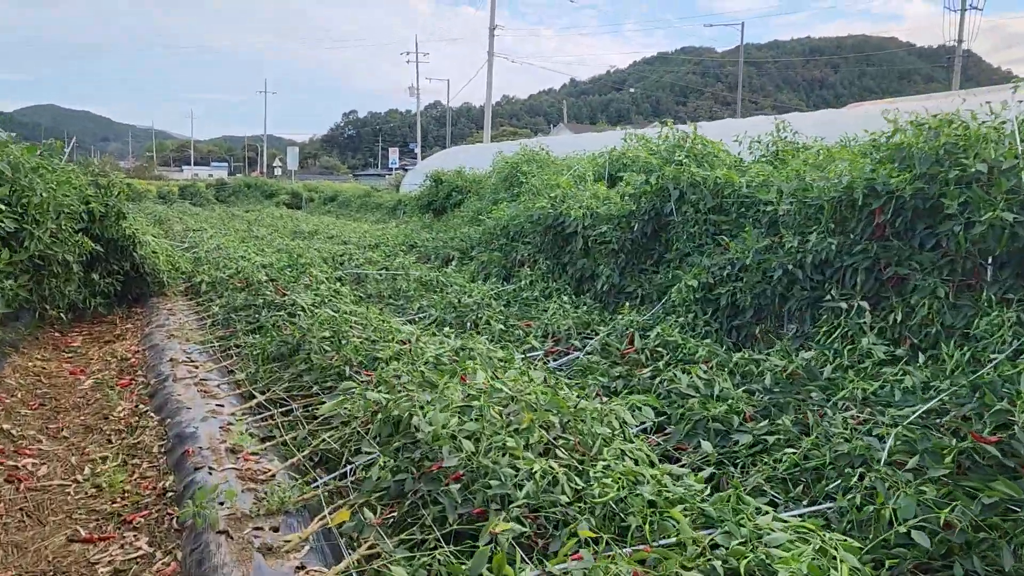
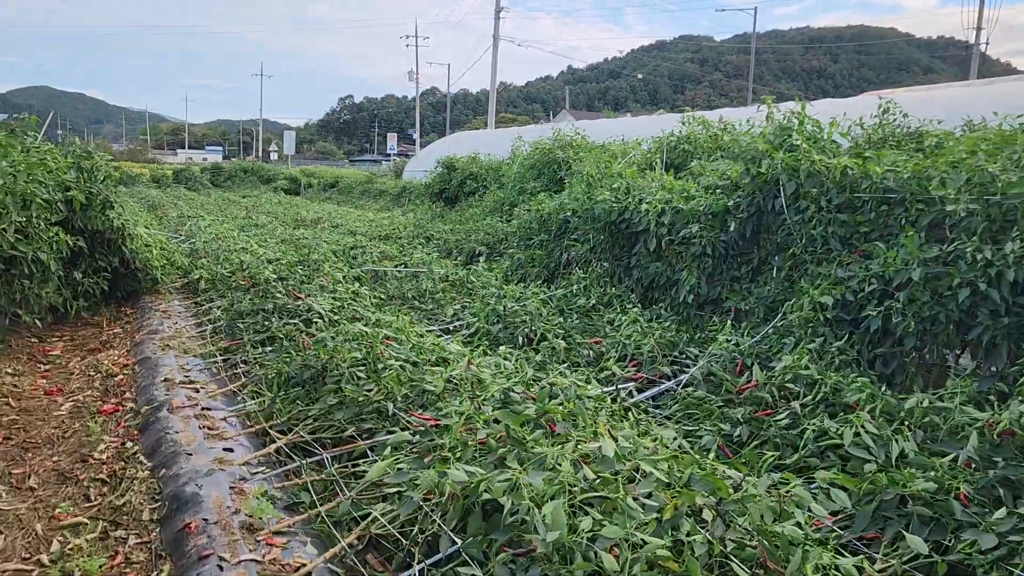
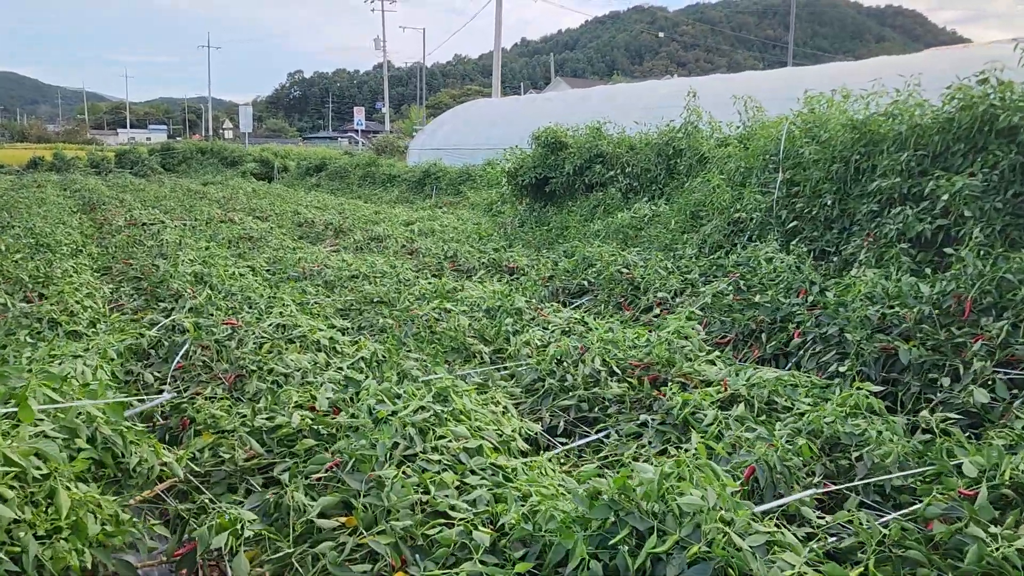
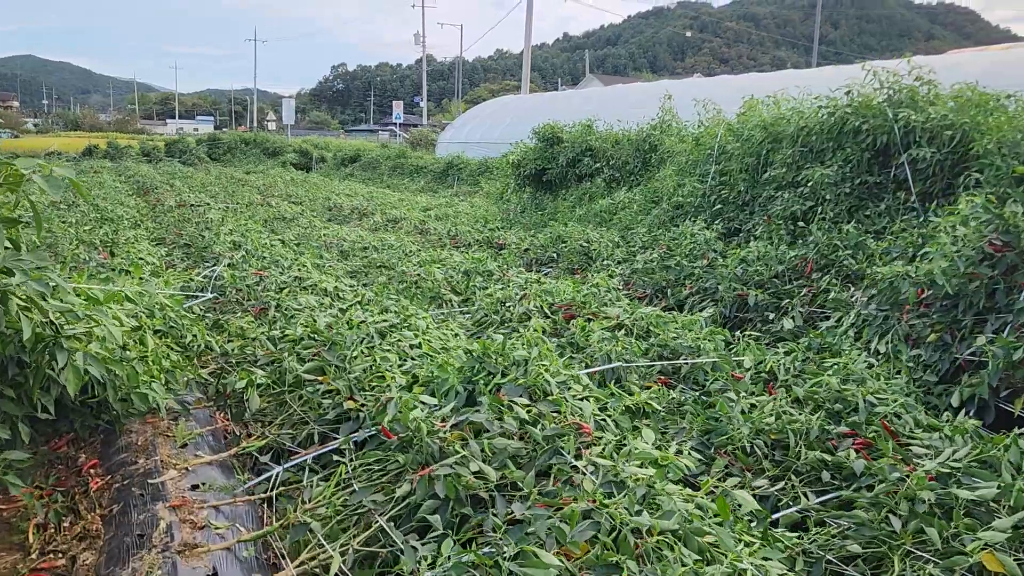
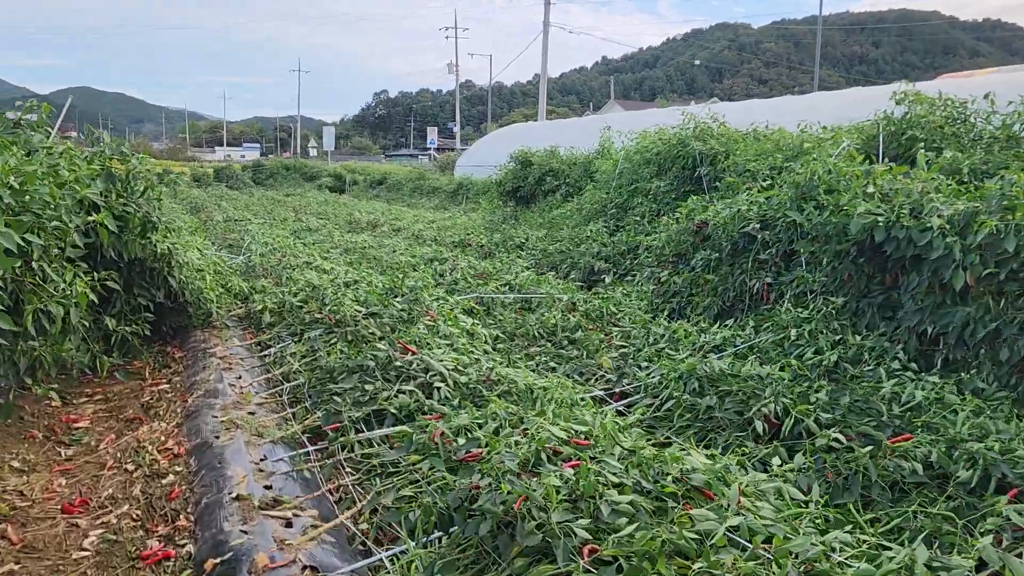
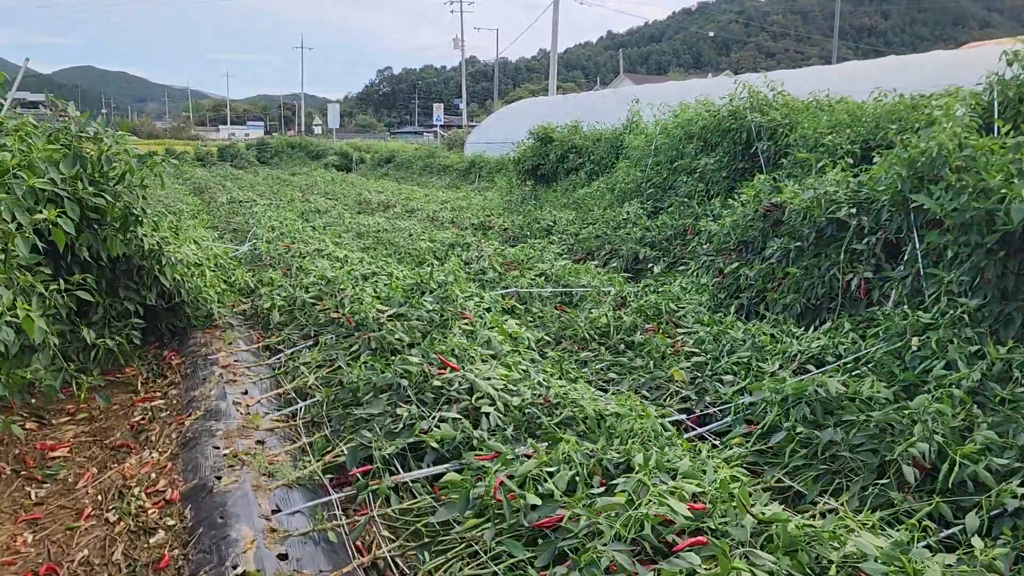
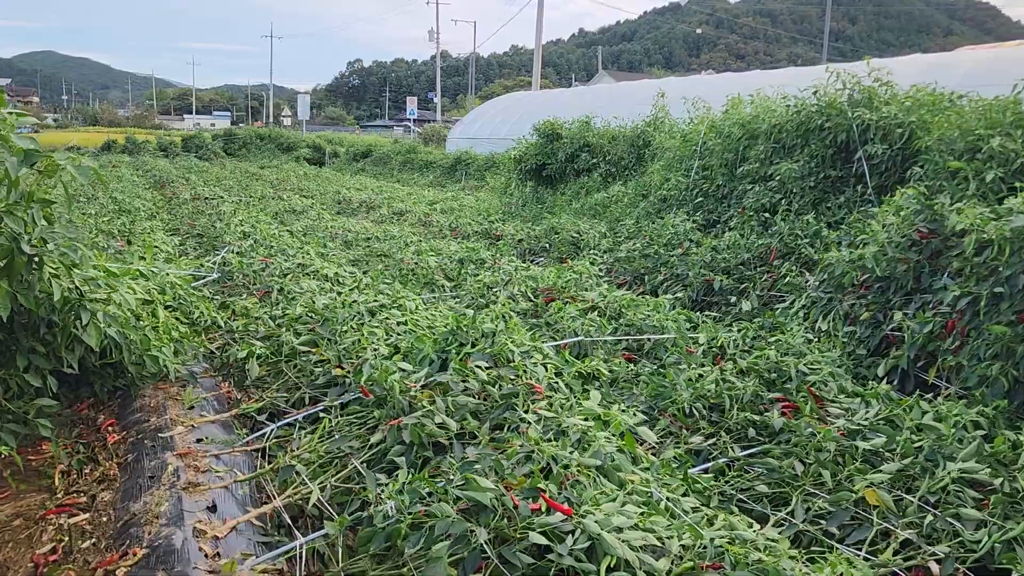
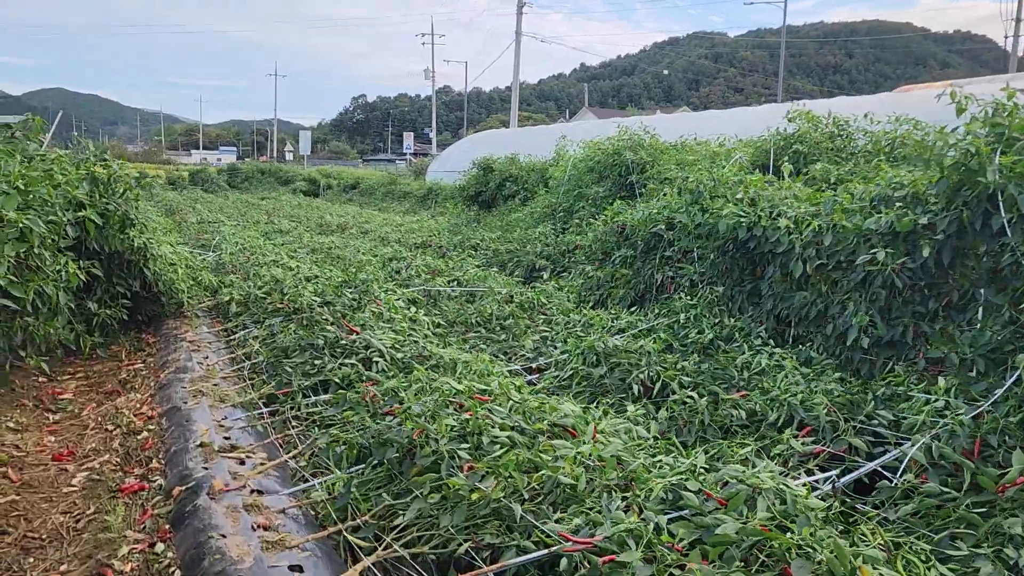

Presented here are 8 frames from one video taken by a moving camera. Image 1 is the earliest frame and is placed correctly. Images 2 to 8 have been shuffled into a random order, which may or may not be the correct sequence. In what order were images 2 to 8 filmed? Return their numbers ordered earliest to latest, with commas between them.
2, 8, 5, 6, 7, 4, 3
